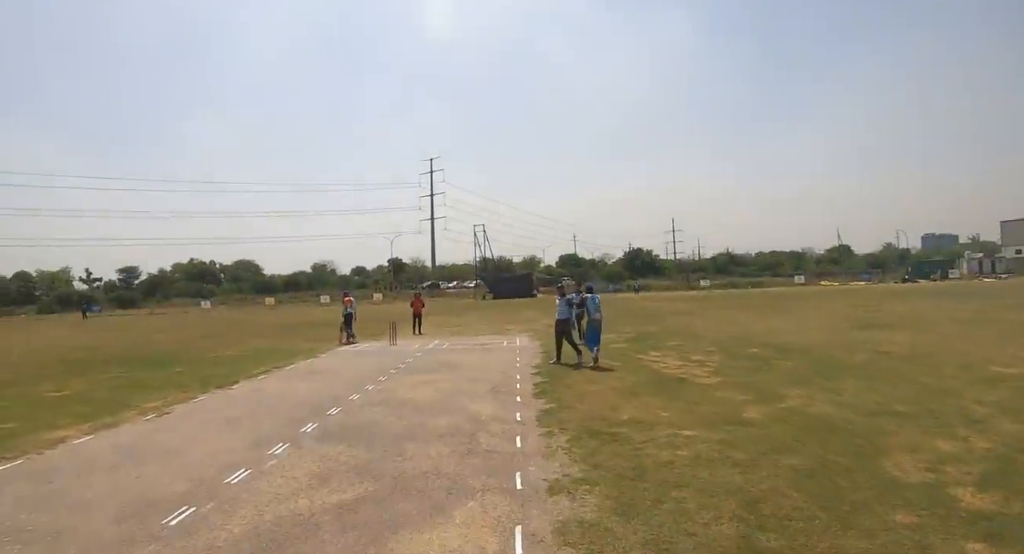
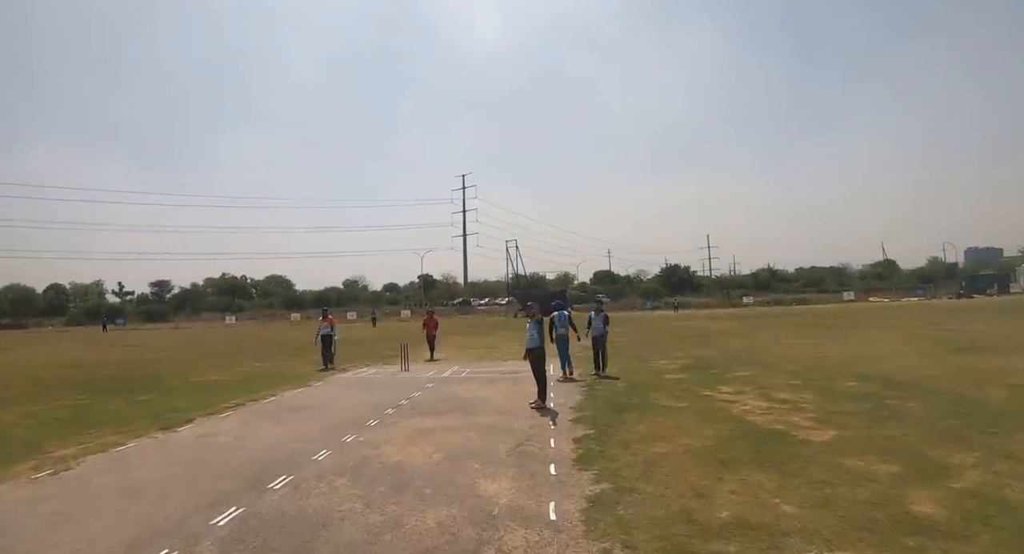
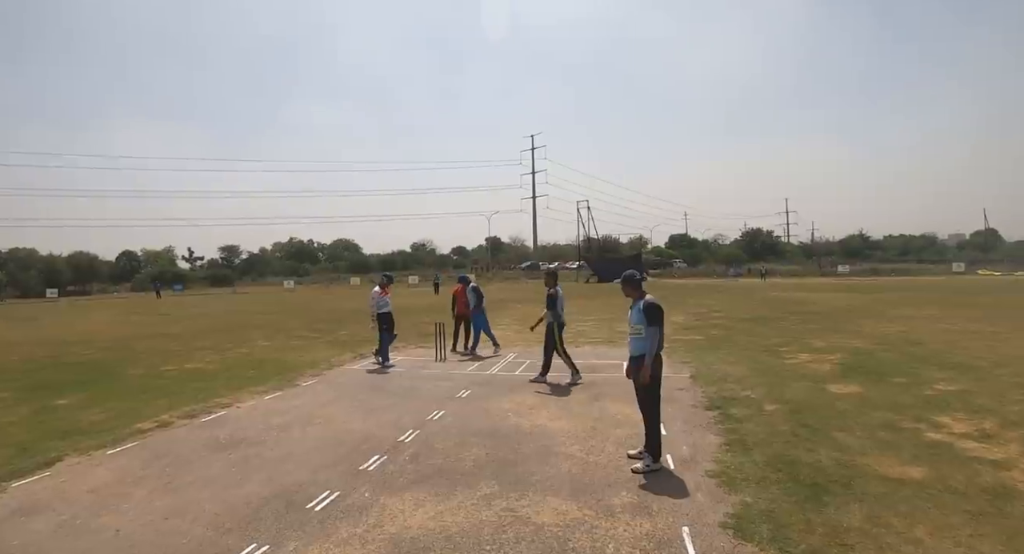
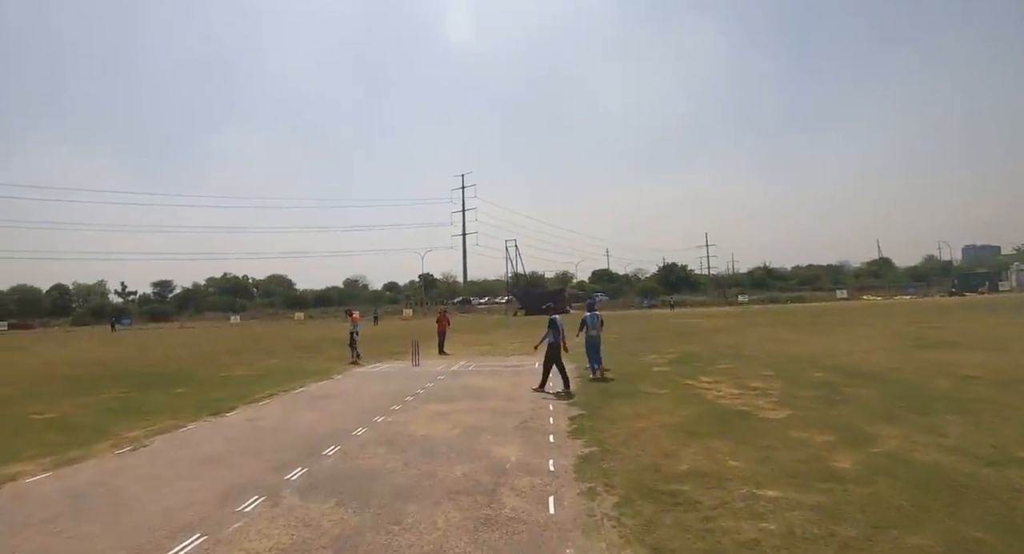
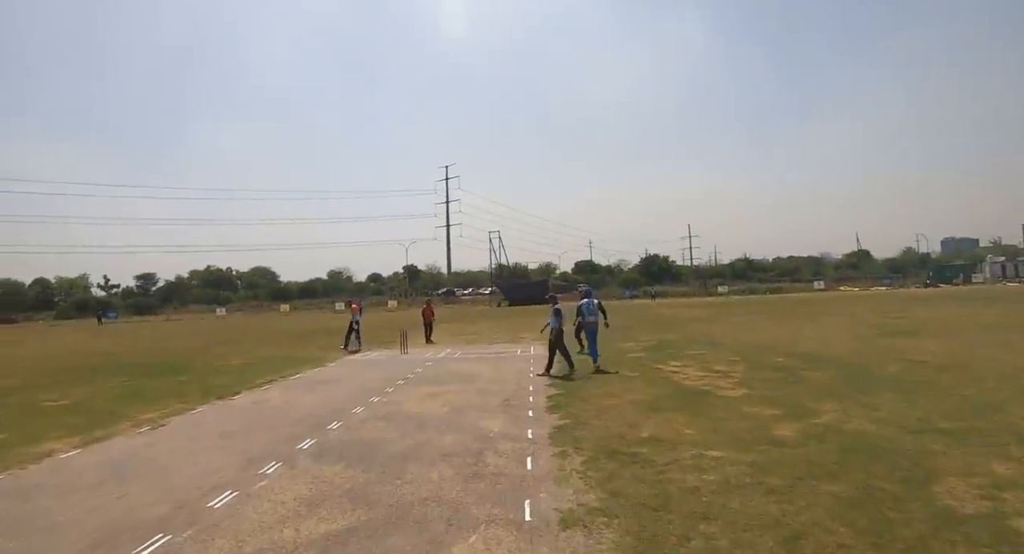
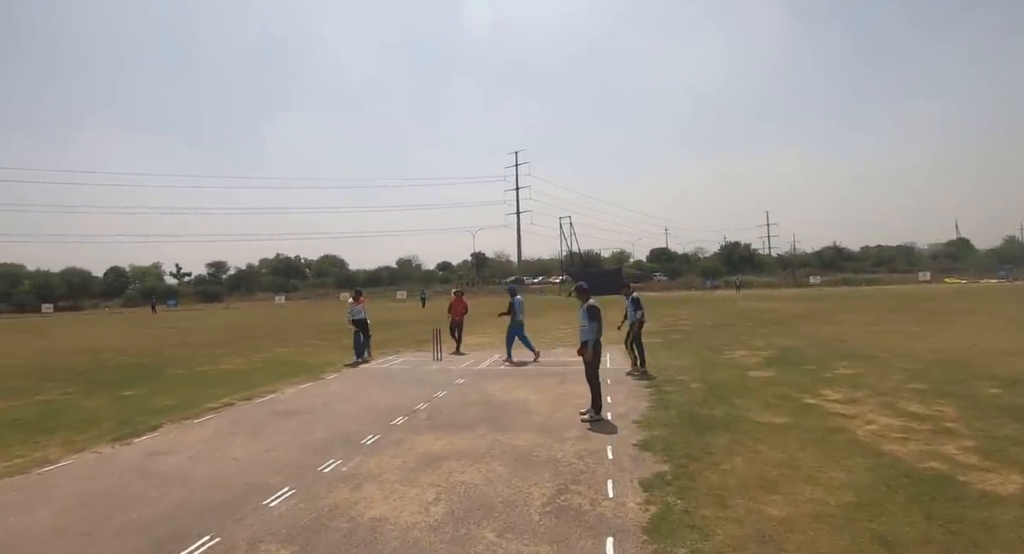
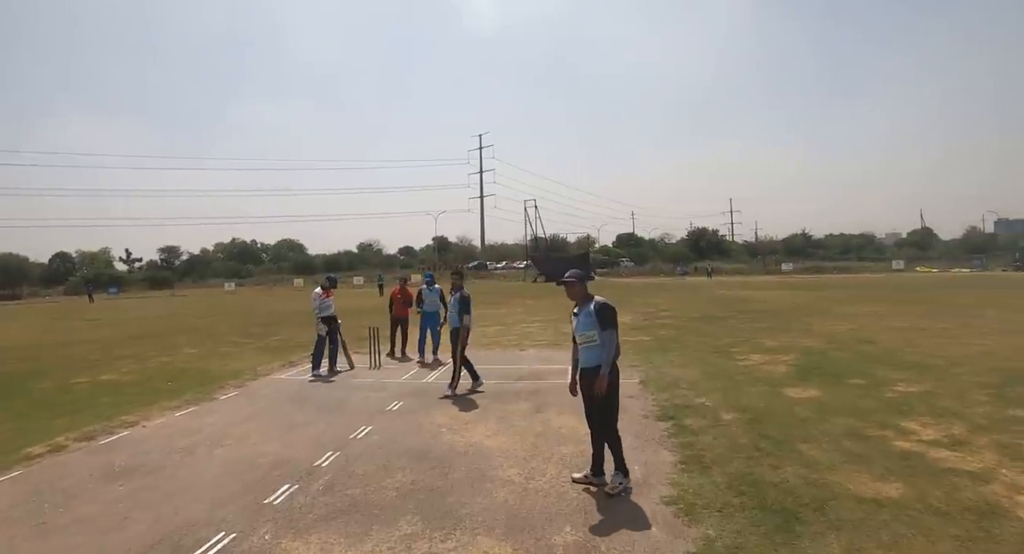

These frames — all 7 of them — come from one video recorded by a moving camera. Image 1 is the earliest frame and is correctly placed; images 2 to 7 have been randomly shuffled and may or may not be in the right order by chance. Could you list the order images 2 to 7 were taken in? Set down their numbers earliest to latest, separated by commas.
5, 4, 2, 6, 3, 7
